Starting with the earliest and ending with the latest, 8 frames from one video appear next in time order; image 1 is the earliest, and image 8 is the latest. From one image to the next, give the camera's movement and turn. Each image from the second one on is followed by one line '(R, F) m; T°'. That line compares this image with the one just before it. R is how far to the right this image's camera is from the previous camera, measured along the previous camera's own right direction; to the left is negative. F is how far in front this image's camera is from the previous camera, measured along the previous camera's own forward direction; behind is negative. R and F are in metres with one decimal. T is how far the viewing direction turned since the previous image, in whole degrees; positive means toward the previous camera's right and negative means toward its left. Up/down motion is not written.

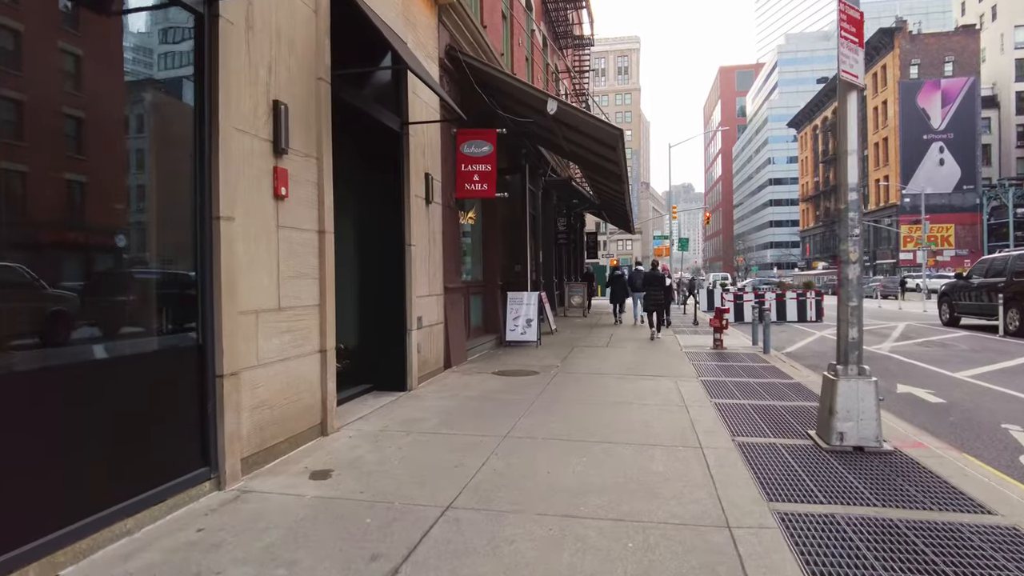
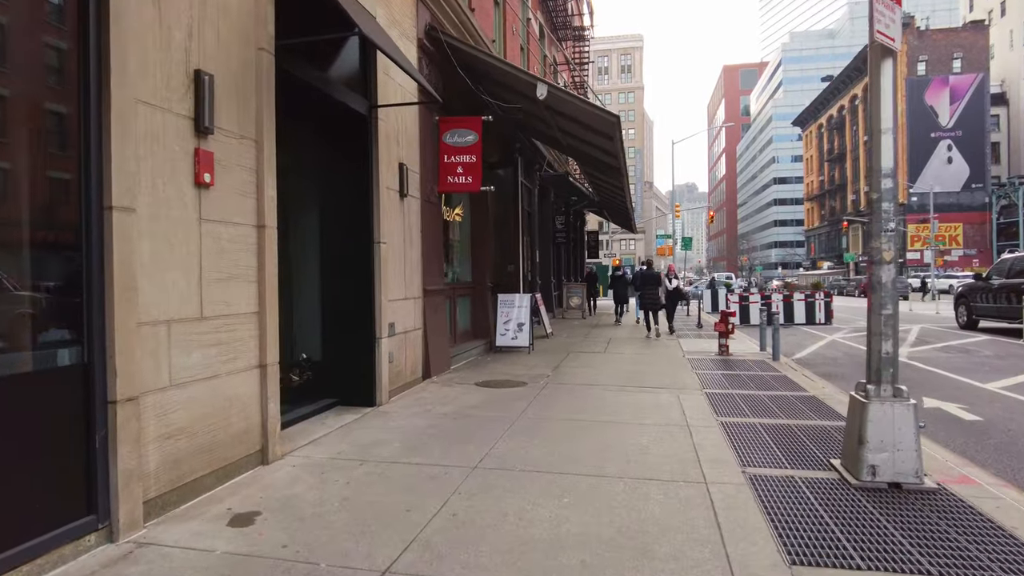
(+0.2, +0.9) m; 0°
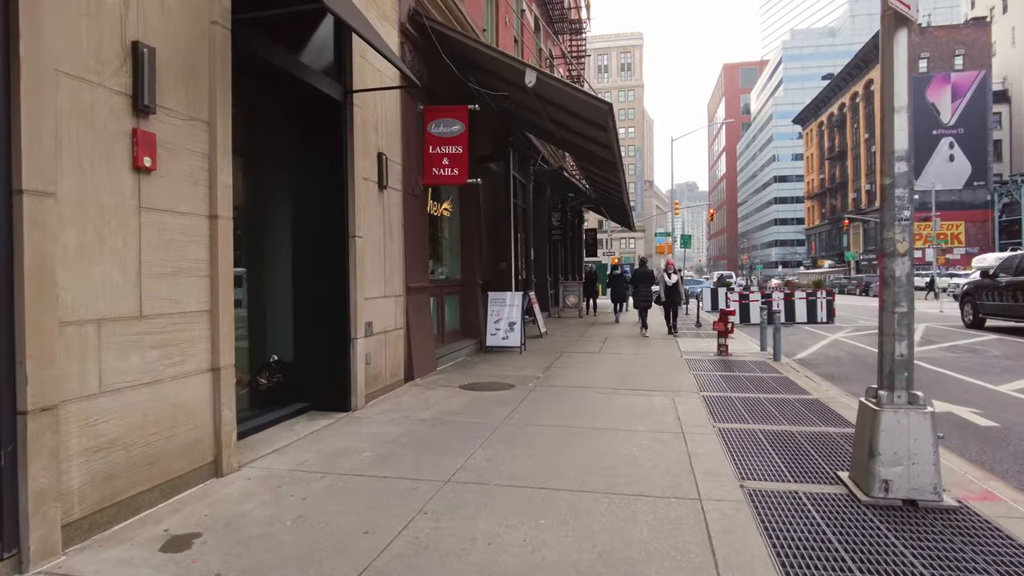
(+0.2, +0.4) m; 0°
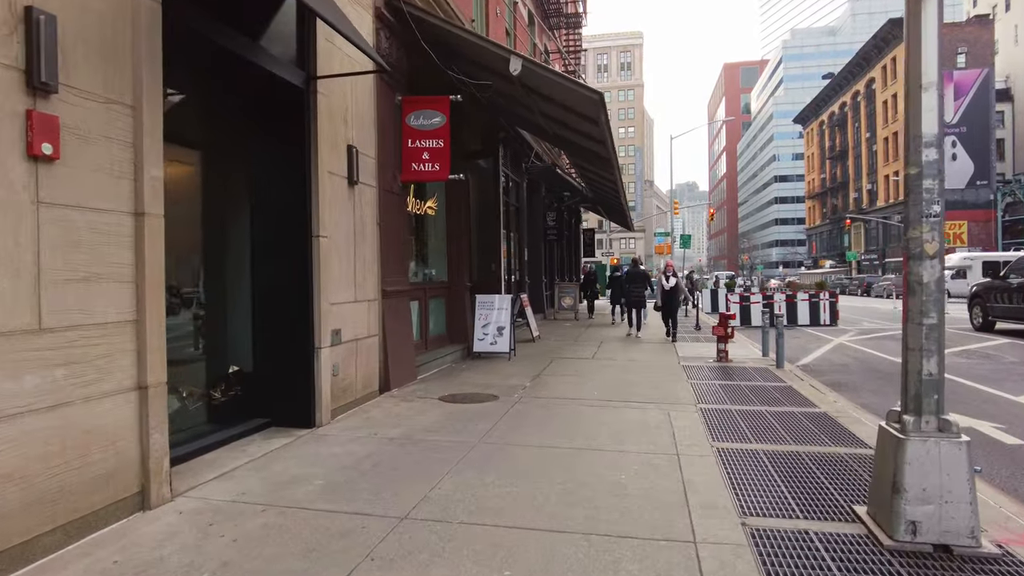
(+0.2, +0.6) m; 0°
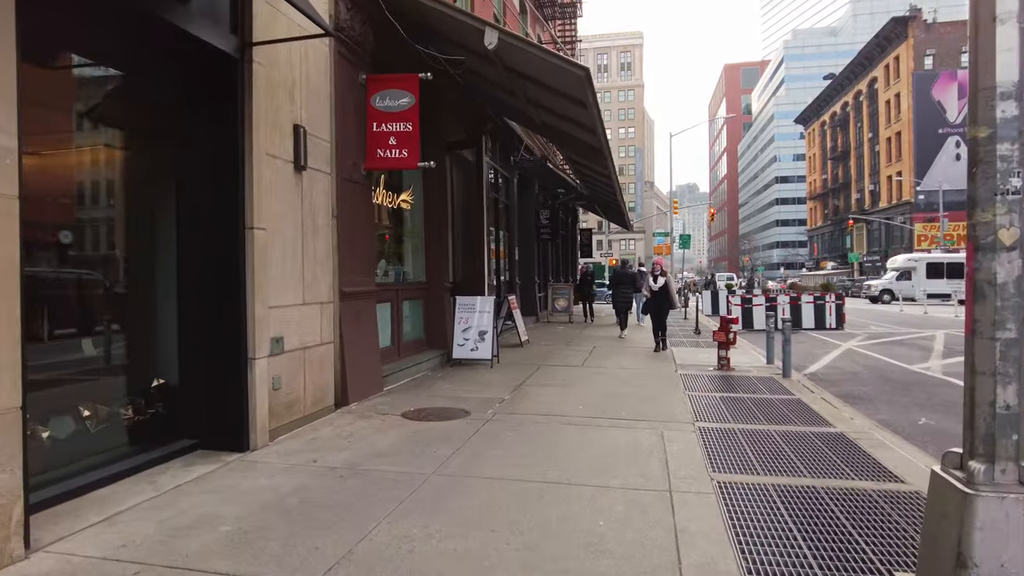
(+0.3, +0.9) m; 0°
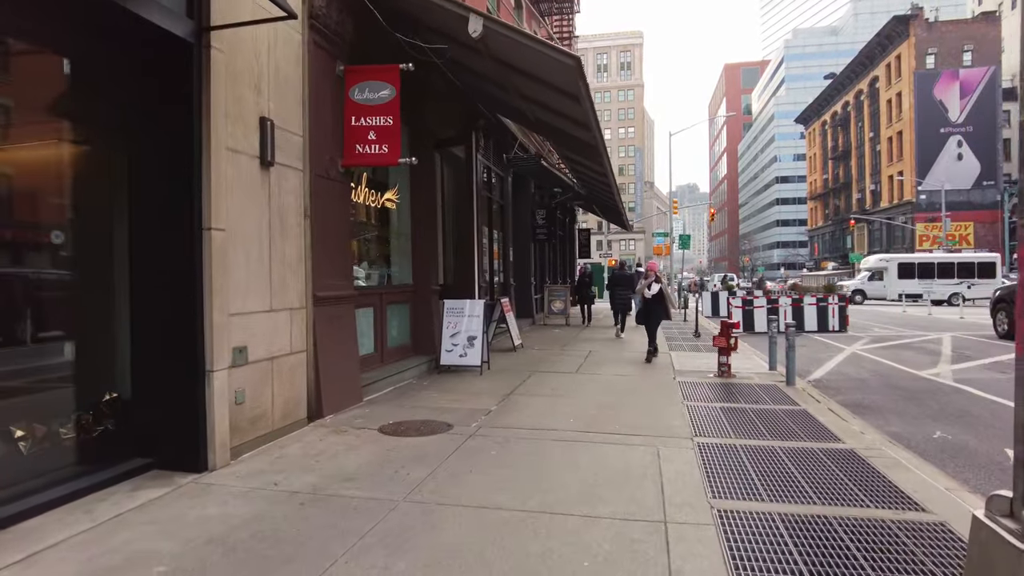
(+0.1, +0.4) m; 0°
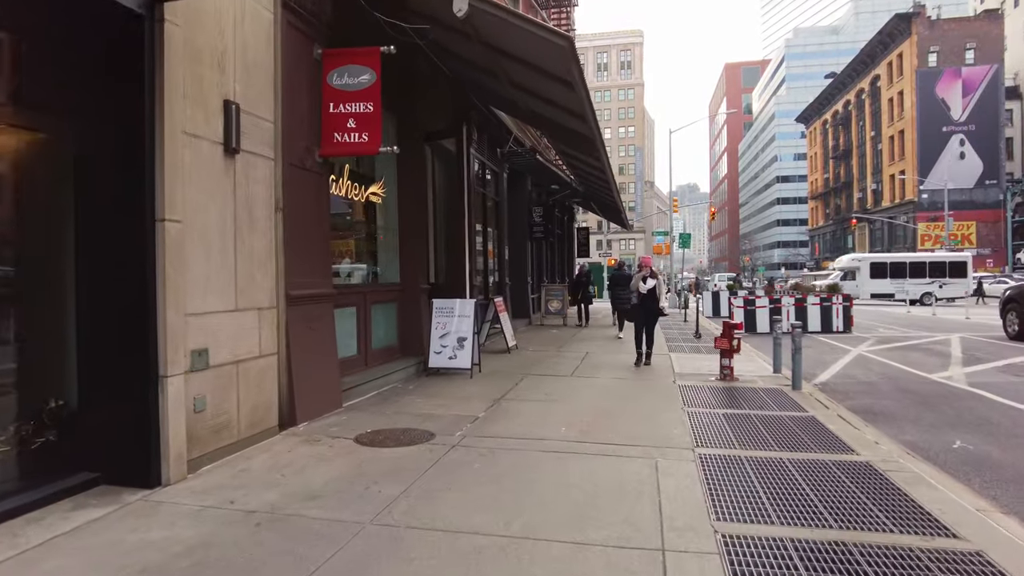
(+0.1, +0.5) m; 0°
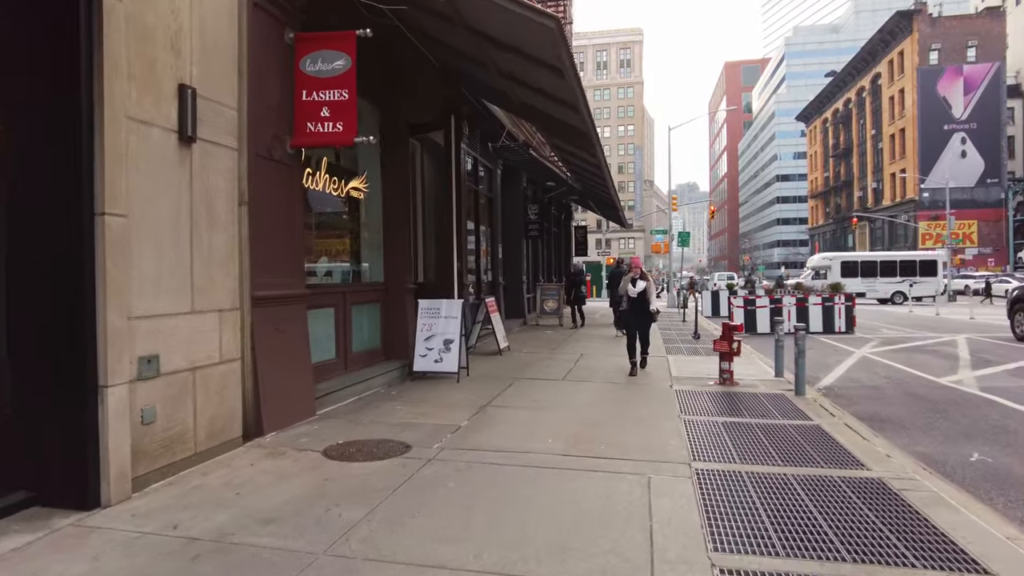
(+0.1, +0.4) m; 0°
